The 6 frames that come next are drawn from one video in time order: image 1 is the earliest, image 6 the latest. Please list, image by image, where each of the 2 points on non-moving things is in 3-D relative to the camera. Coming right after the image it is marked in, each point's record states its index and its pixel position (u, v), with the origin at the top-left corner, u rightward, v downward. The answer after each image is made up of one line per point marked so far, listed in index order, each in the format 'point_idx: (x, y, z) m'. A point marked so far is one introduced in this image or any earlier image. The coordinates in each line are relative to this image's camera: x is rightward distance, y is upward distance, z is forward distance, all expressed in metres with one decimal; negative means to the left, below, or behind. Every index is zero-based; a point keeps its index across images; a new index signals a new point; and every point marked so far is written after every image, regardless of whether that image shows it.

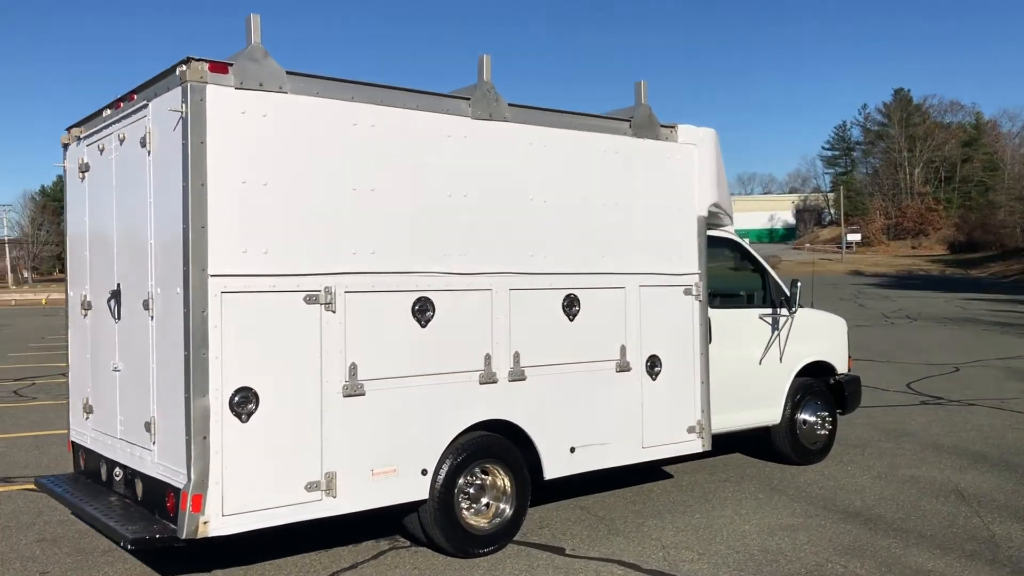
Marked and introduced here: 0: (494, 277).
0: (-0.1, +0.1, +4.6) m
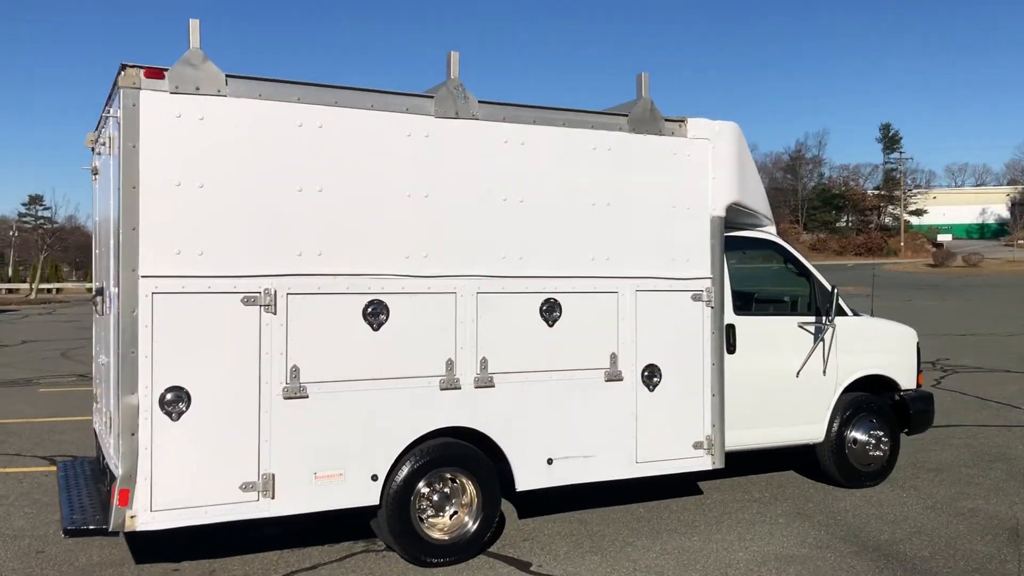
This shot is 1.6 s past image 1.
0: (-0.2, 0.0, +4.4) m
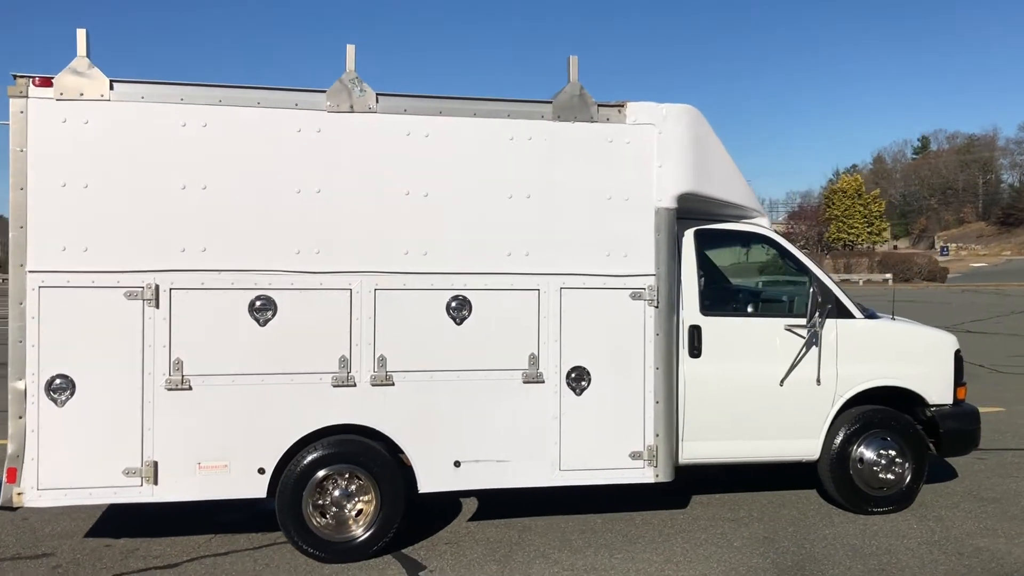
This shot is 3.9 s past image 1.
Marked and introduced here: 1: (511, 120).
0: (-0.7, +0.1, +4.4) m
1: (0.0, +0.8, +4.5) m
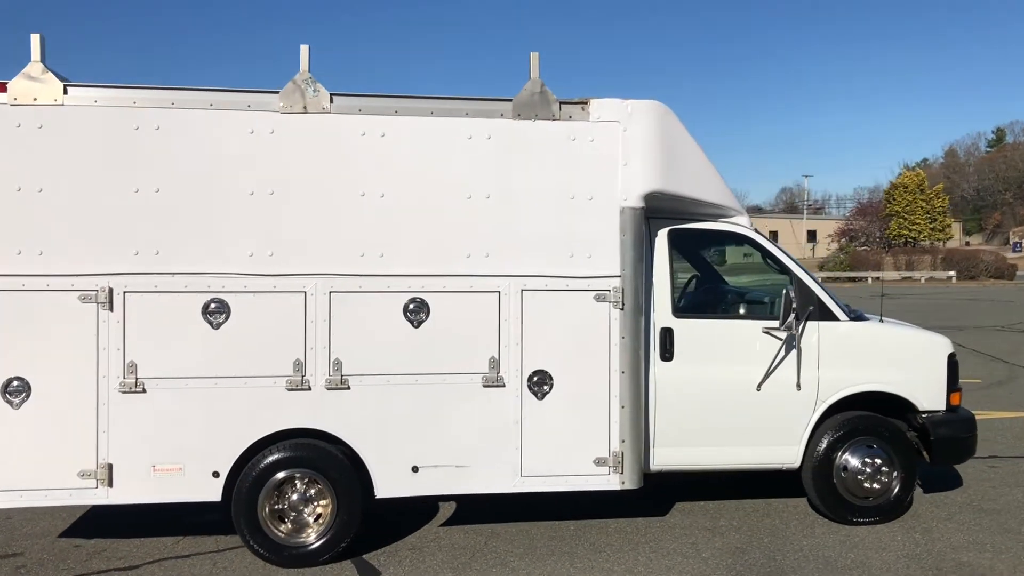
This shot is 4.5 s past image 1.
0: (-0.9, 0.0, +4.3) m
1: (-0.2, +0.8, +4.5) m
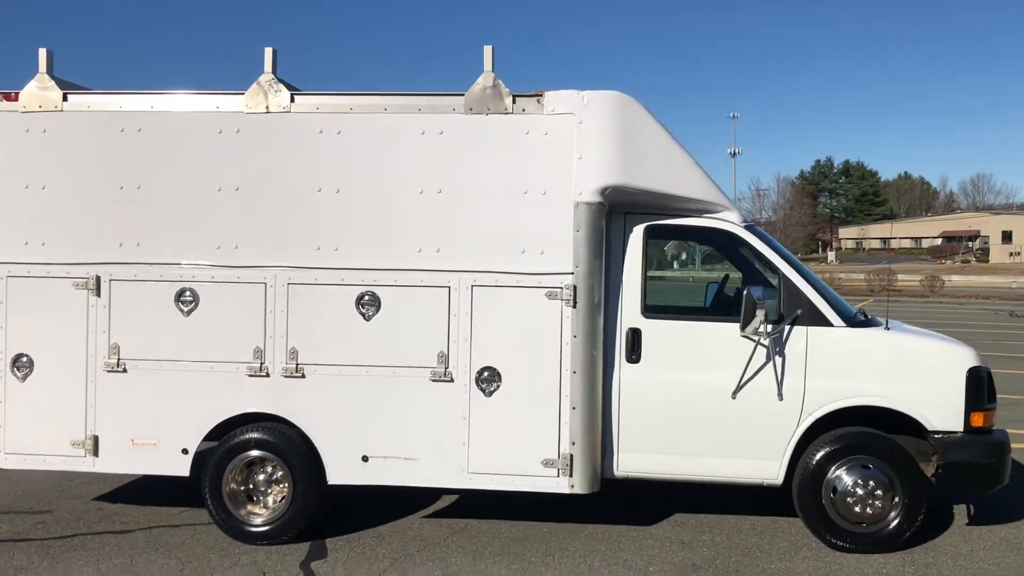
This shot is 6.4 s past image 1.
0: (-1.2, +0.1, +4.6) m
1: (-0.4, +0.8, +4.5) m
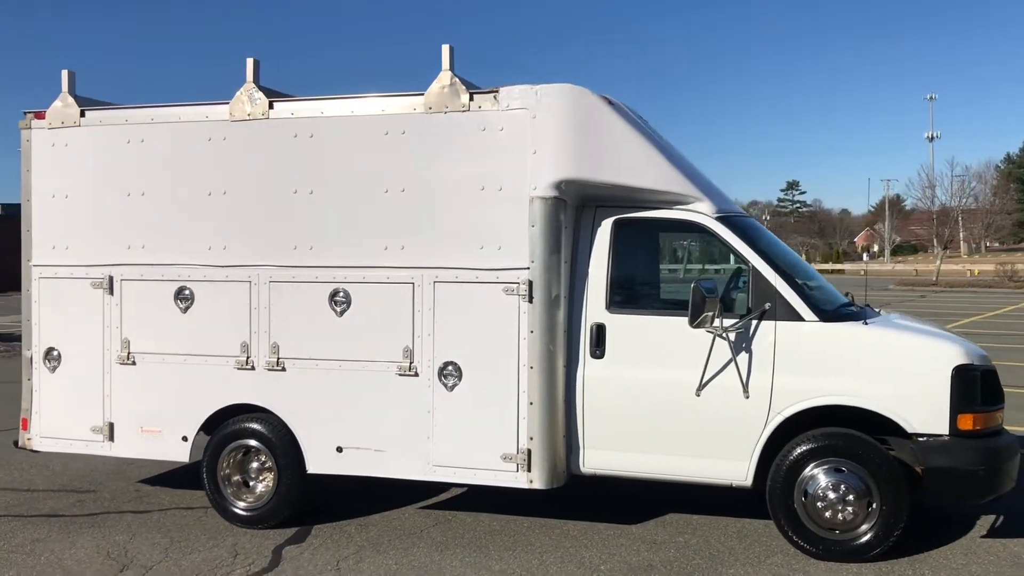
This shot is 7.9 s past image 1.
0: (-1.3, +0.1, +4.8) m
1: (-0.6, +0.8, +4.6) m
